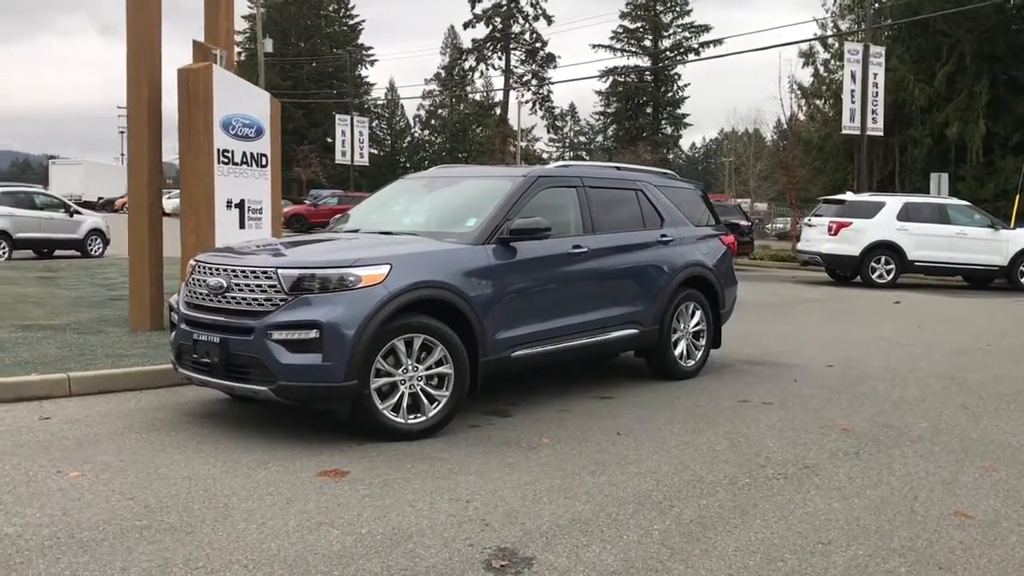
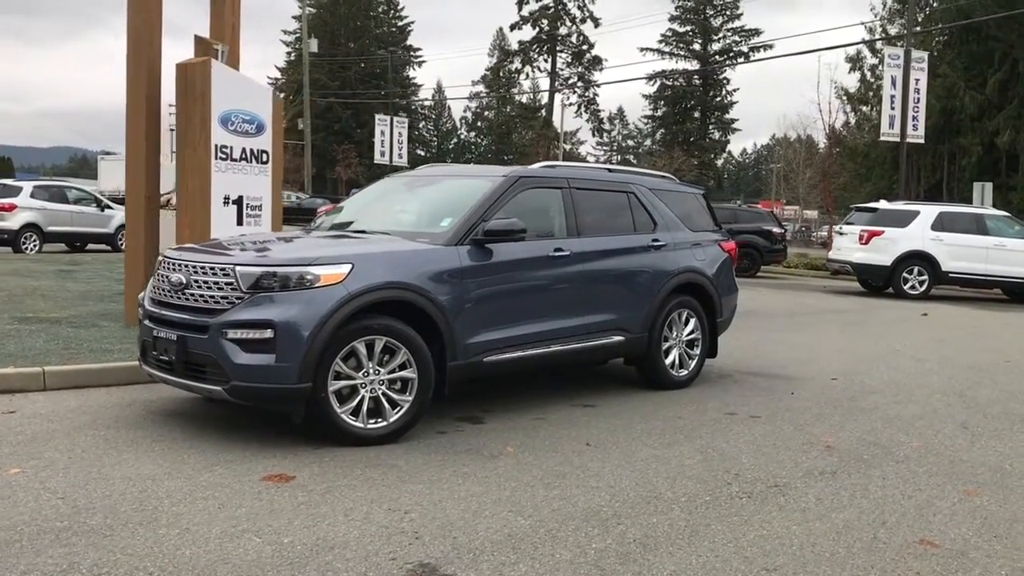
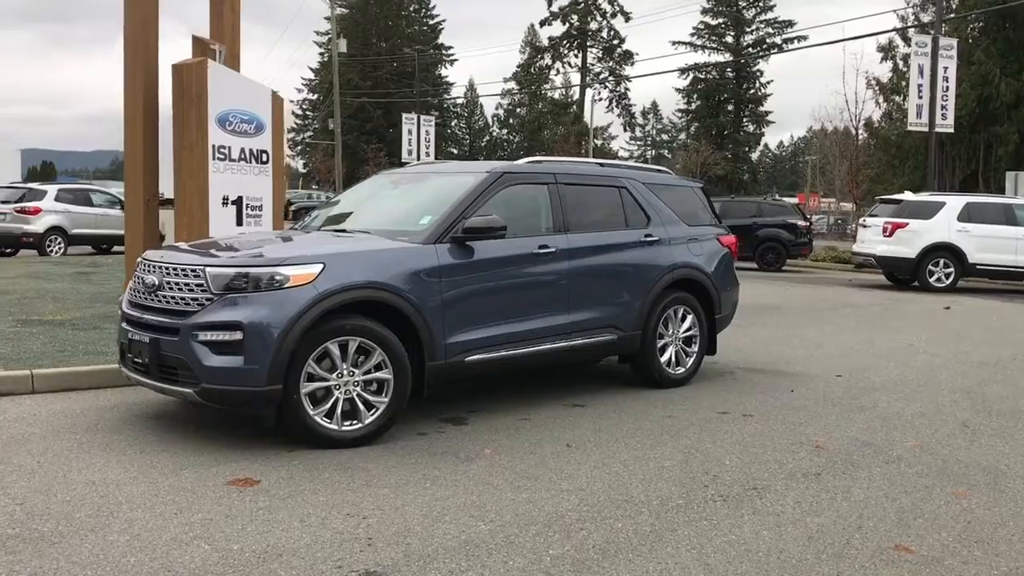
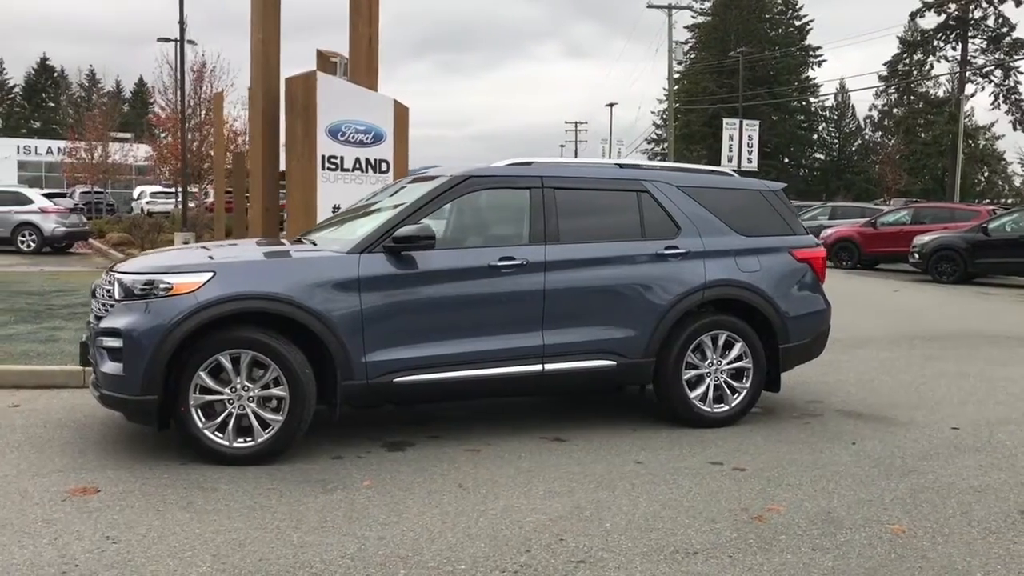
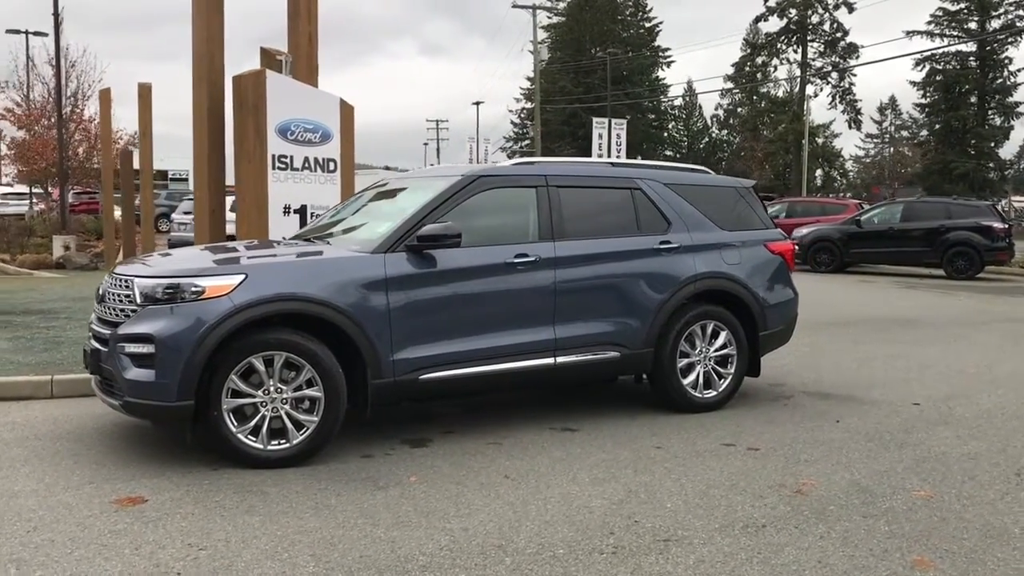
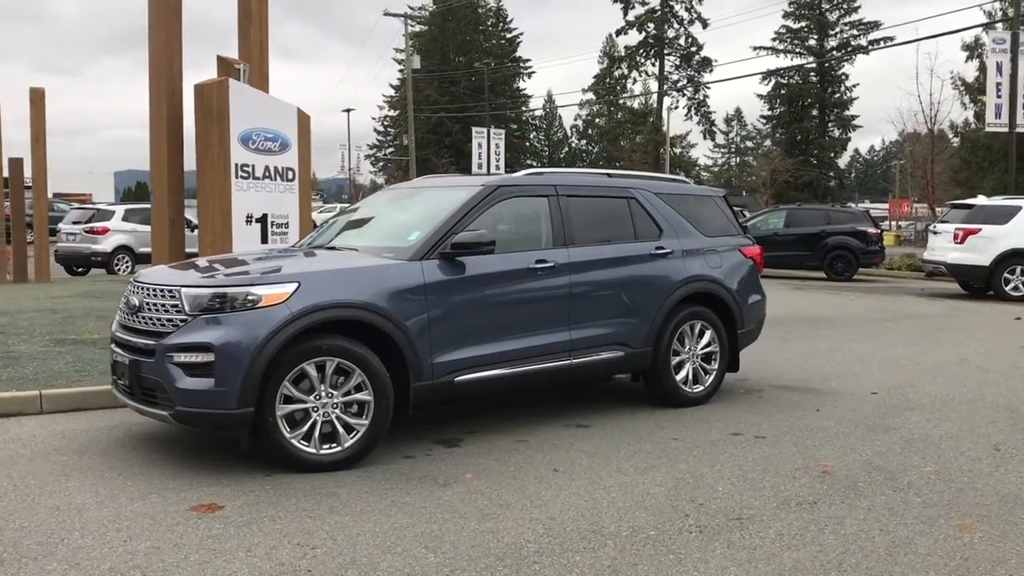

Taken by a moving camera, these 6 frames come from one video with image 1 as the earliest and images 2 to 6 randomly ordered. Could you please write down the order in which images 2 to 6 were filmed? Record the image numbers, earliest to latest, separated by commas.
2, 3, 6, 5, 4
